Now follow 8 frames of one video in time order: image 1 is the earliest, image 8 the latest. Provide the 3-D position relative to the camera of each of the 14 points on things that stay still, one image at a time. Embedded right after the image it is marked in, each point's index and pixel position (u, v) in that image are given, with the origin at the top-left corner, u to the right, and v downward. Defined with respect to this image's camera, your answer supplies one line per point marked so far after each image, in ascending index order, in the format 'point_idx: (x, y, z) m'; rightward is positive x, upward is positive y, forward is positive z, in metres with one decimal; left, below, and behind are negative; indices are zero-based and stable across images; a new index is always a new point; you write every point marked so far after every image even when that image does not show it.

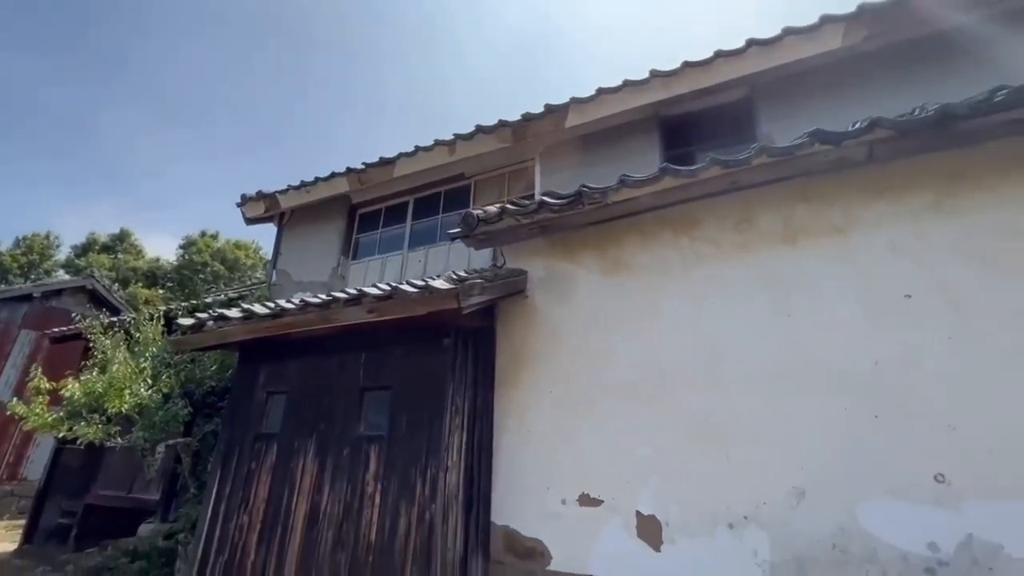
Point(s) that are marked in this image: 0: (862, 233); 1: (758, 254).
0: (+2.6, +0.4, +3.5) m
1: (+1.9, +0.3, +3.8) m
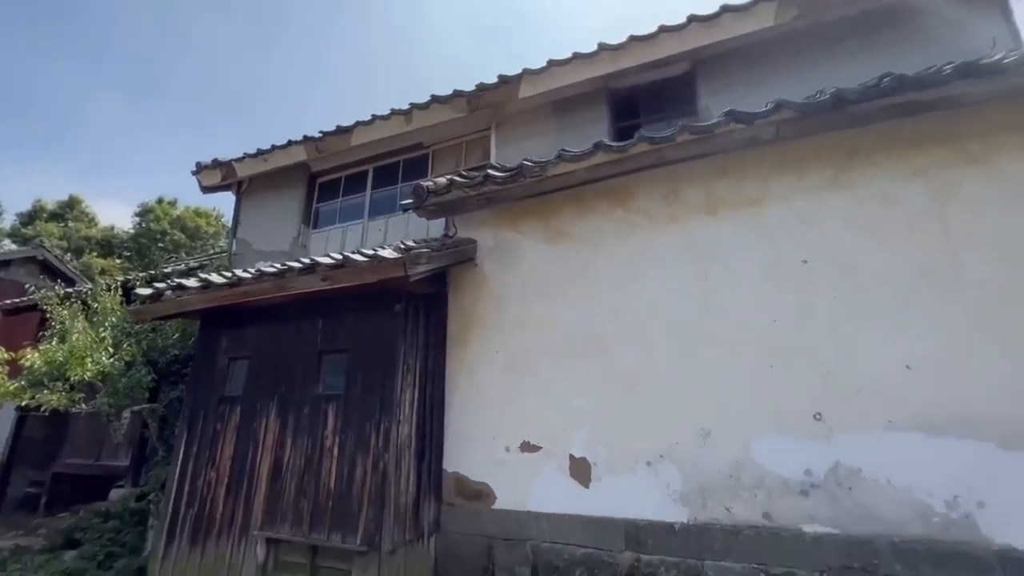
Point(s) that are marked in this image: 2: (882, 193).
0: (+2.1, +0.7, +3.9) m
1: (+1.5, +0.6, +4.1) m
2: (+2.8, +0.7, +3.6) m
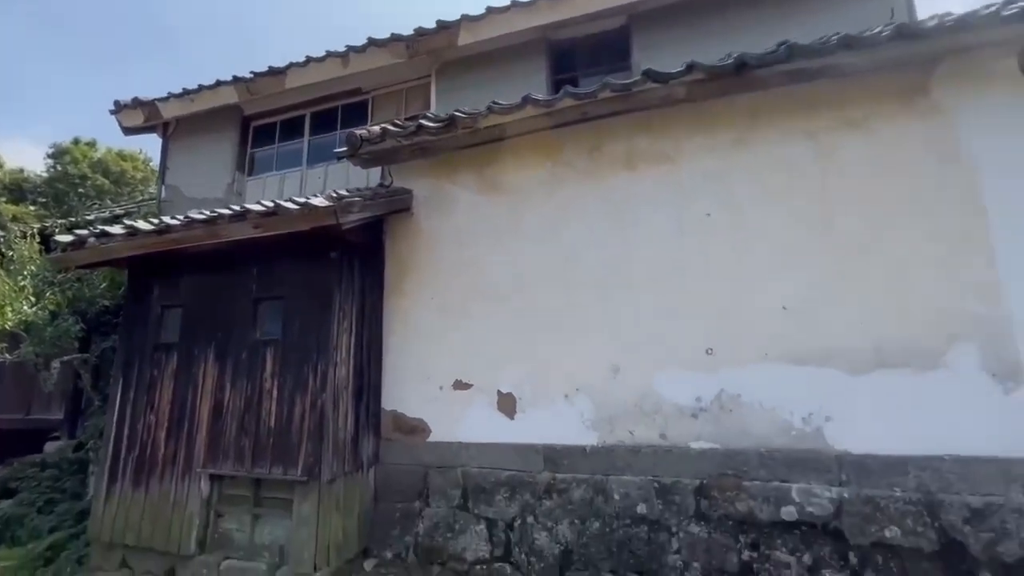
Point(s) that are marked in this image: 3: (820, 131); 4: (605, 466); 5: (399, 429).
0: (+1.5, +1.1, +4.2) m
1: (+0.8, +1.0, +4.4) m
2: (+2.2, +1.1, +3.9) m
3: (+2.5, +1.3, +3.9) m
4: (+0.8, -1.5, +3.9) m
5: (-1.1, -1.4, +4.6) m
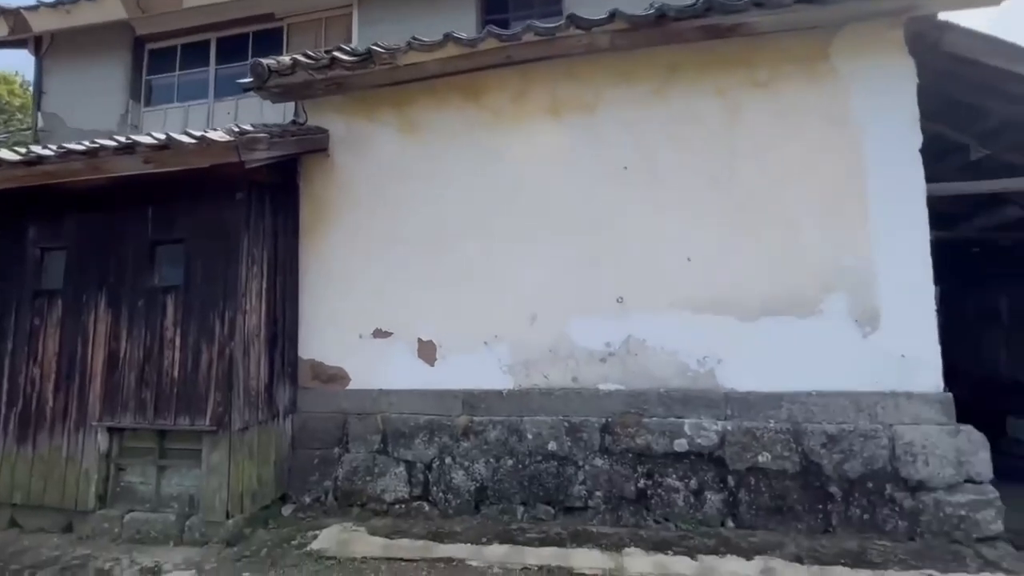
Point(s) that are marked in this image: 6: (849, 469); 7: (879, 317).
0: (+0.8, +1.6, +4.2) m
1: (+0.1, +1.5, +4.3) m
2: (+1.5, +1.5, +4.1) m
3: (+1.8, +1.7, +4.0) m
4: (+0.1, -1.0, +4.1) m
5: (-1.9, -0.9, +4.5) m
6: (+2.5, -1.4, +3.5) m
7: (+2.8, -0.2, +3.7) m
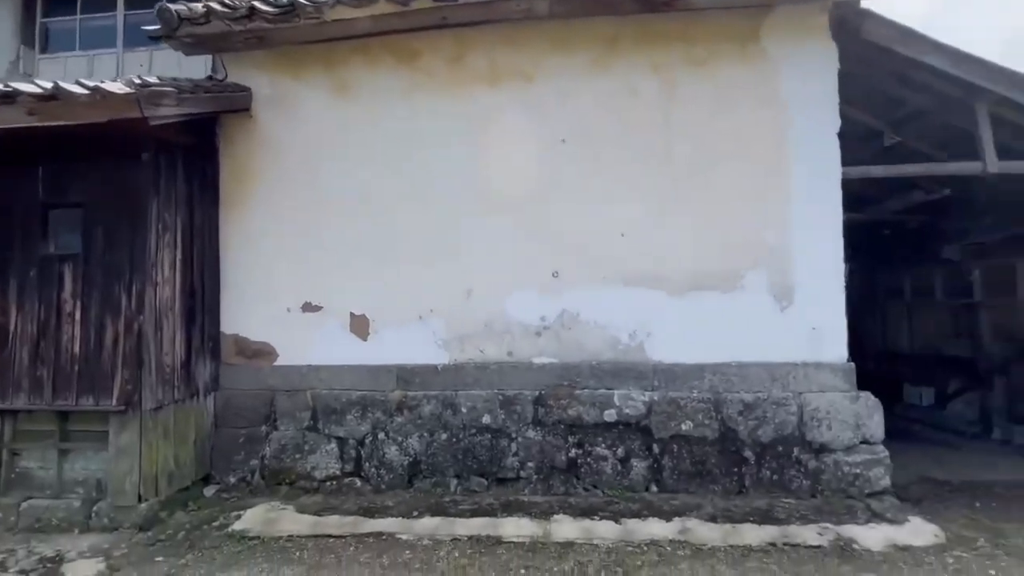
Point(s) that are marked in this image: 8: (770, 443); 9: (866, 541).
0: (+0.3, +1.8, +4.1) m
1: (-0.4, +1.7, +4.2) m
2: (+1.0, +1.8, +4.0) m
3: (+1.3, +1.9, +4.0) m
4: (-0.5, -0.8, +4.1) m
5: (-2.5, -0.6, +4.3) m
6: (+2.0, -1.2, +3.8) m
7: (+2.3, 0.0, +3.9) m
8: (+2.1, -1.2, +3.8) m
9: (+2.4, -1.7, +3.2) m
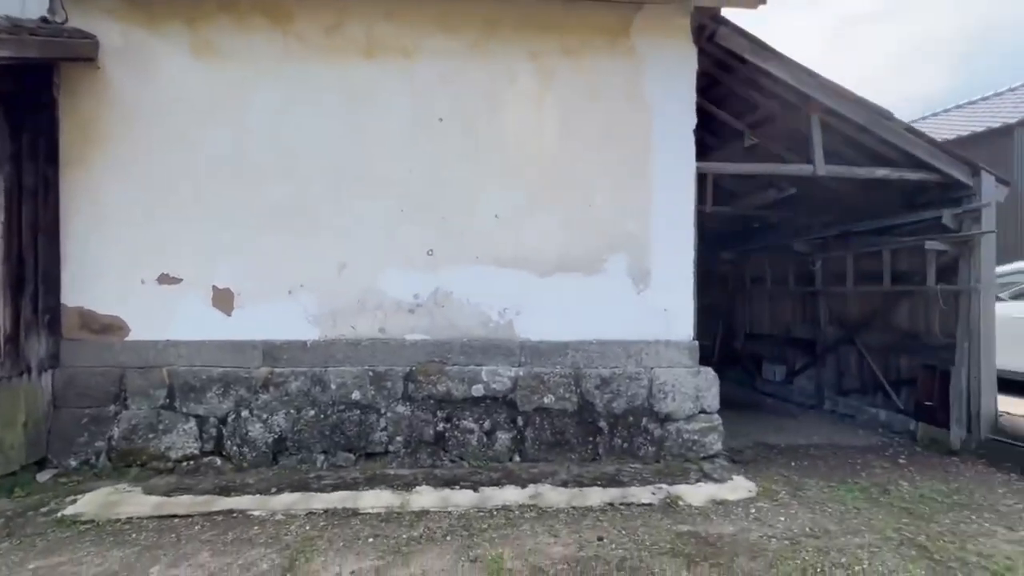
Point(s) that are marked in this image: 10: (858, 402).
0: (-0.8, +2.0, +4.1) m
1: (-1.5, +1.9, +4.1) m
2: (-0.1, +1.9, +4.1) m
3: (+0.3, +2.0, +4.1) m
4: (-1.6, -0.6, +4.0) m
5: (-3.6, -0.3, +3.9) m
6: (+0.9, -1.0, +4.1) m
7: (+1.2, +0.1, +4.2) m
8: (+1.0, -1.1, +4.1) m
9: (+1.4, -1.6, +3.6) m
10: (+4.2, -1.4, +5.8) m
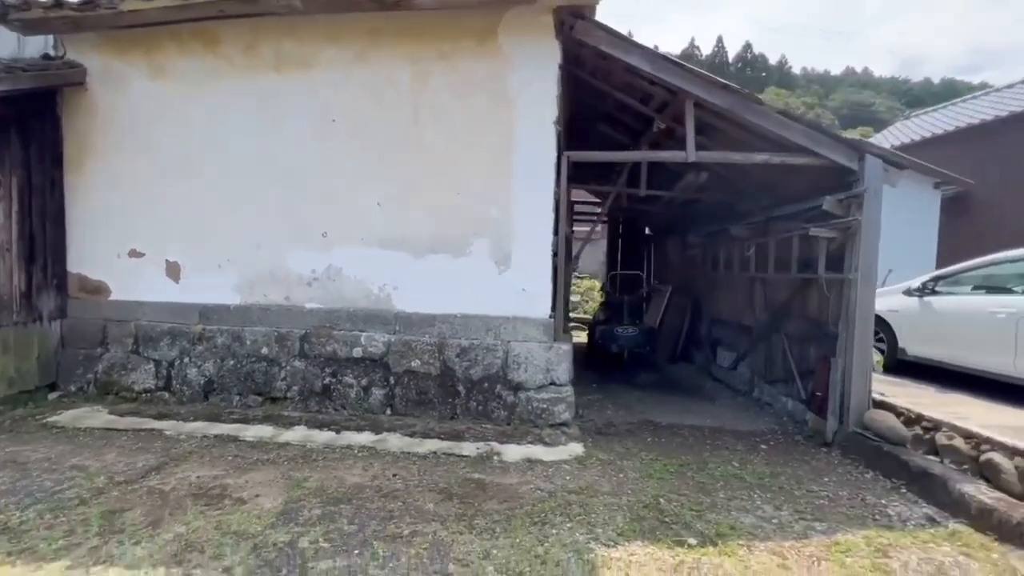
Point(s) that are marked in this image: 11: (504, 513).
0: (-2.0, +2.2, +4.8) m
1: (-2.7, +2.2, +4.9) m
2: (-1.3, +2.1, +4.7) m
3: (-0.9, +2.3, +4.6) m
4: (-2.9, -0.3, +5.0) m
5: (-4.8, 0.0, +5.2) m
6: (-0.4, -0.8, +4.6) m
7: (0.0, +0.3, +4.6) m
8: (-0.3, -0.9, +4.6) m
9: (0.0, -1.4, +4.1) m
10: (+3.2, -1.2, +5.7) m
11: (-0.1, -1.5, +3.2) m
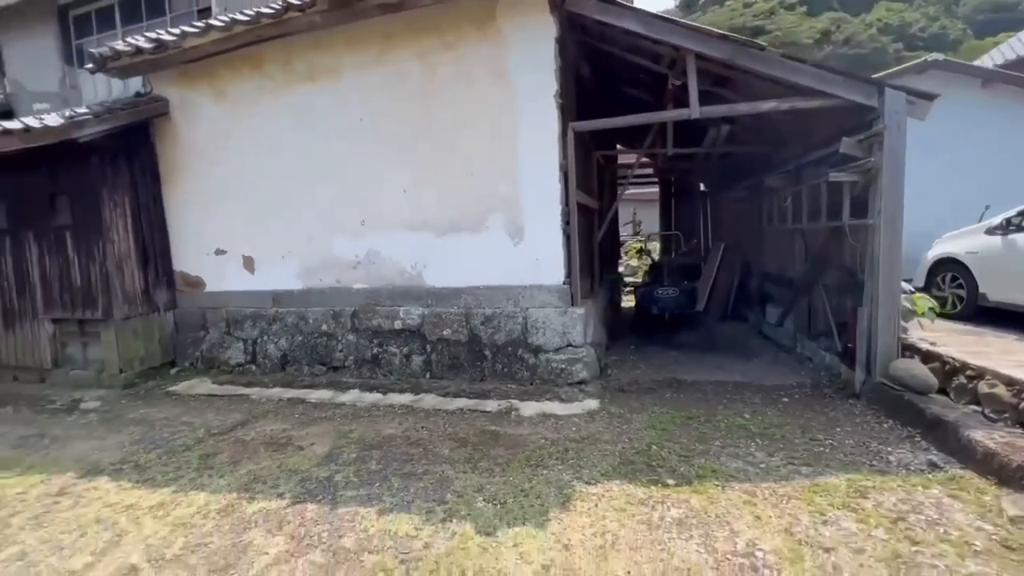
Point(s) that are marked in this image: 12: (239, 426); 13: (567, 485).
0: (-1.9, +2.4, +5.3) m
1: (-2.6, +2.4, +5.6) m
2: (-1.2, +2.4, +5.1) m
3: (-0.9, +2.5, +5.0) m
4: (-2.6, -0.2, +5.8) m
5: (-4.4, +0.1, +6.4) m
6: (-0.2, -0.5, +5.1) m
7: (+0.1, +0.6, +4.9) m
8: (-0.1, -0.6, +5.1) m
9: (+0.1, -1.2, +4.5) m
10: (+3.6, -0.7, +5.5) m
11: (0.0, -1.3, +3.6) m
12: (-2.7, -1.3, +4.6) m
13: (+0.4, -1.3, +3.2) m
